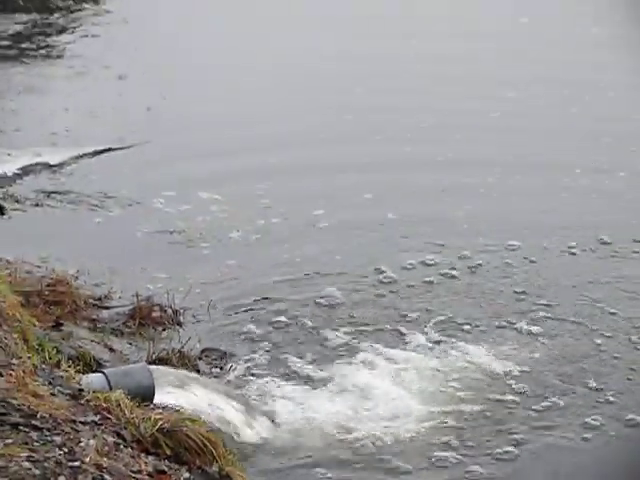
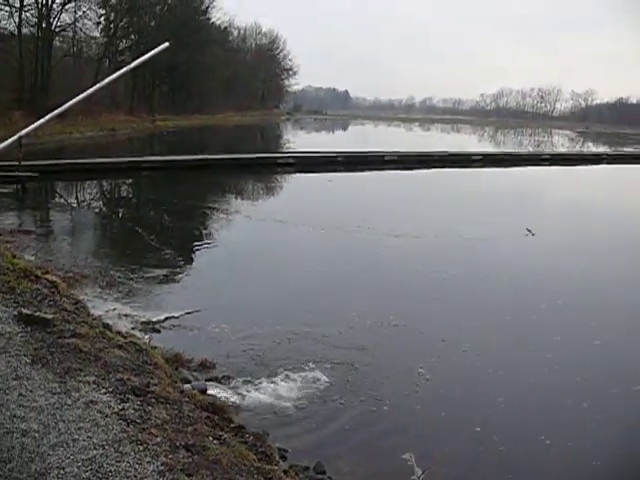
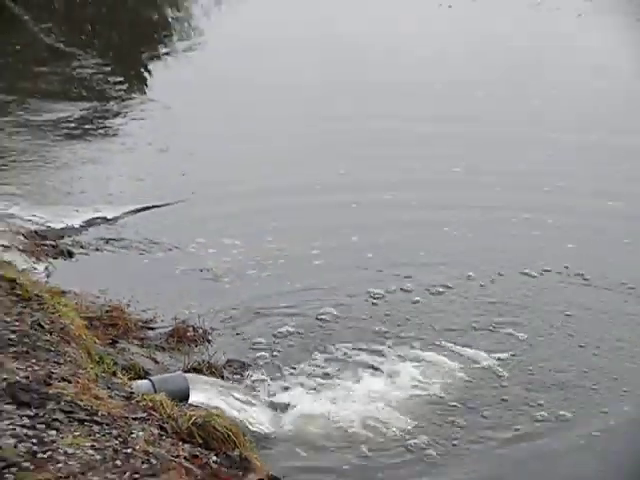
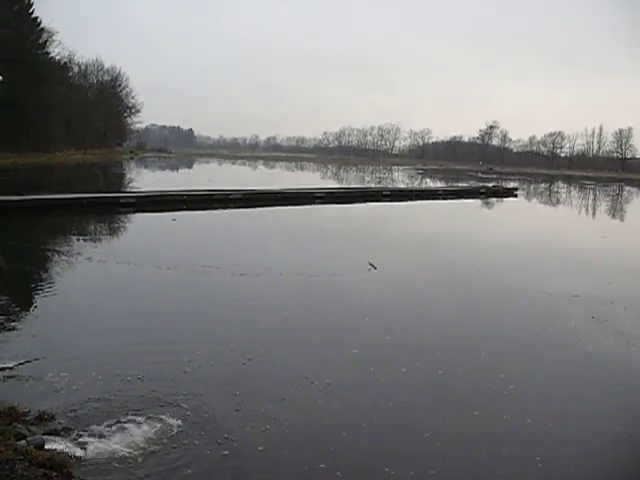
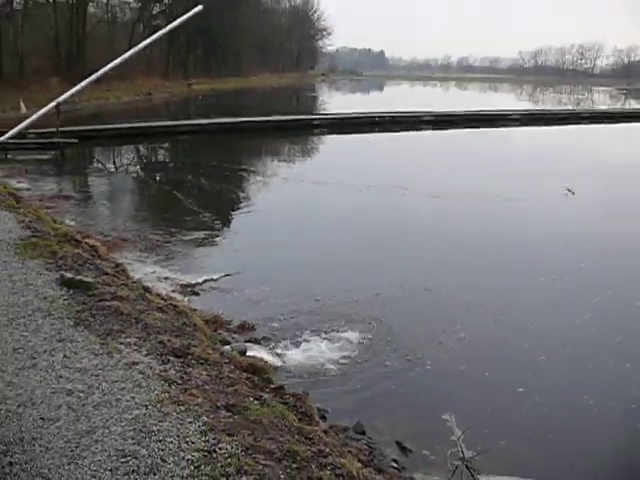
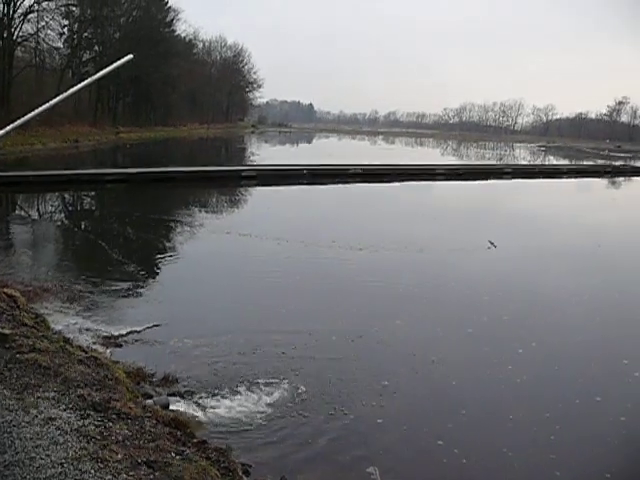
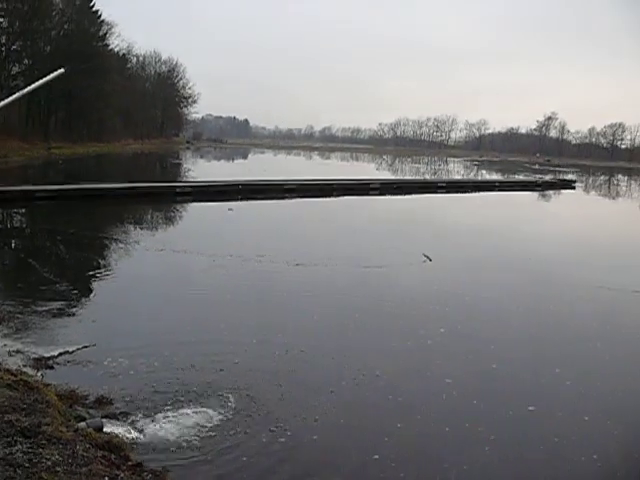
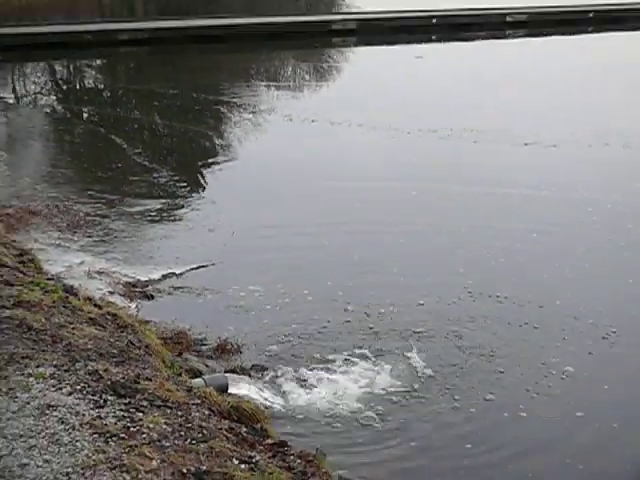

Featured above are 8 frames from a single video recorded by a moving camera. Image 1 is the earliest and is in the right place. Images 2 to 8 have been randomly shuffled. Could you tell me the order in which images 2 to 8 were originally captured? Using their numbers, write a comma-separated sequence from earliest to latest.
3, 8, 5, 2, 6, 7, 4
